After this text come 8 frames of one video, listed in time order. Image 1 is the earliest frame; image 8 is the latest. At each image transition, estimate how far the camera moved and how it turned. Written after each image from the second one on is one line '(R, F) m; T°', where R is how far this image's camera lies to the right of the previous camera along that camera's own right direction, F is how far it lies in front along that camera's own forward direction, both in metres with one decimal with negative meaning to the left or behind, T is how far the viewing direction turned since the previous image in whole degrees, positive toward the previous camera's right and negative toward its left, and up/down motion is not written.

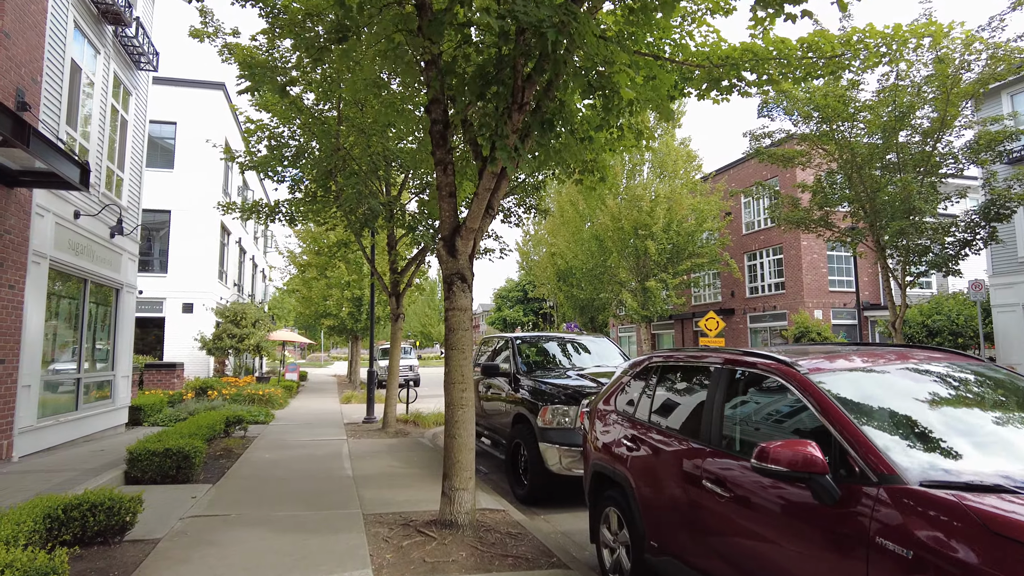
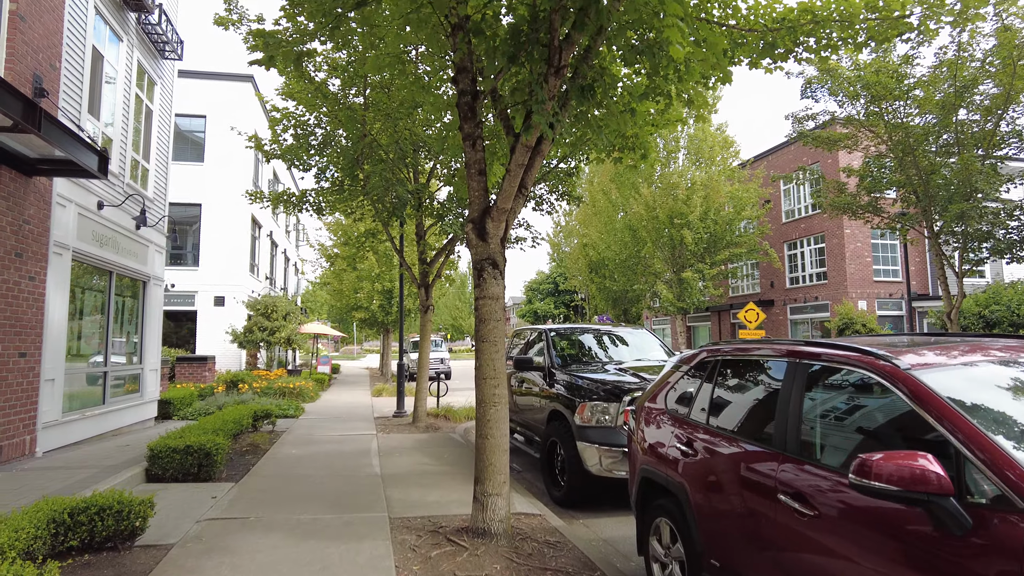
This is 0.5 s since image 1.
(0.0, +0.4) m; -3°
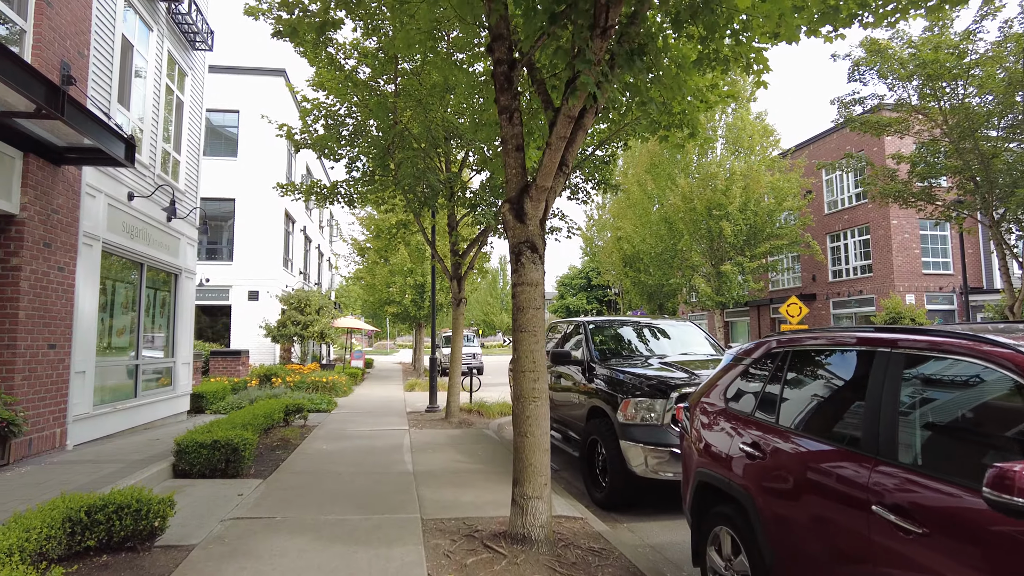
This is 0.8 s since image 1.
(-0.1, +0.3) m; -3°
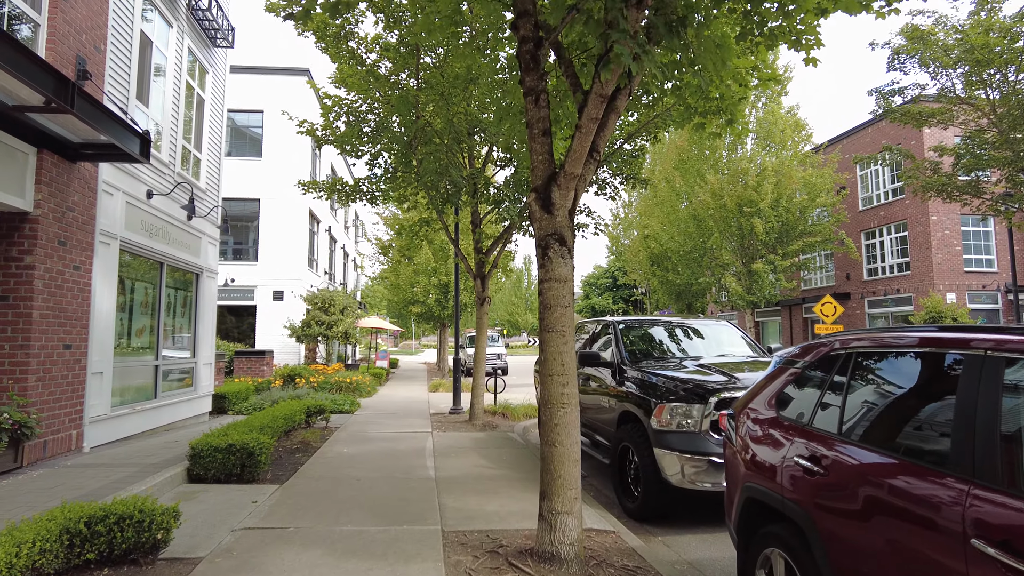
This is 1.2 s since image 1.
(0.0, +0.3) m; -2°
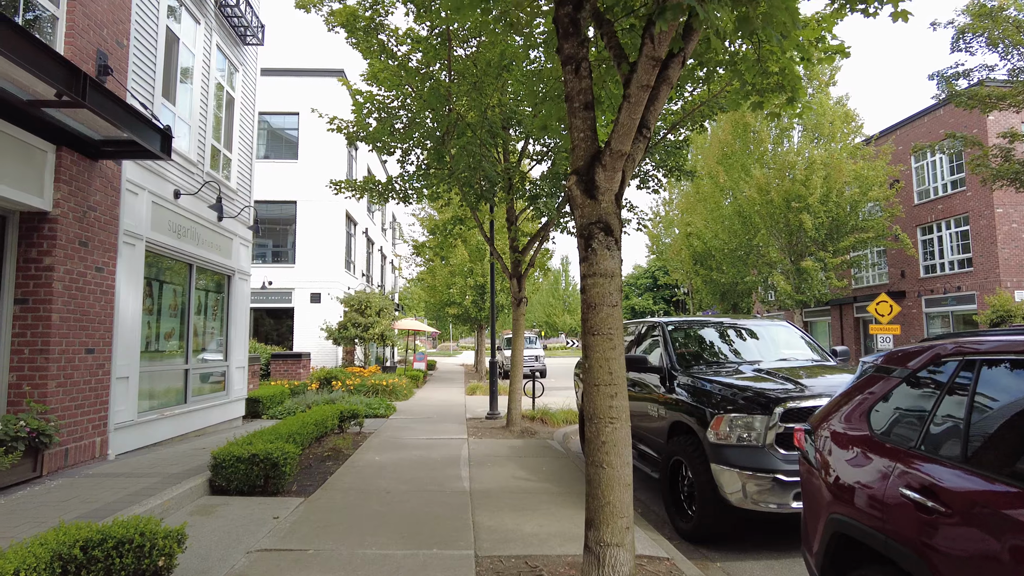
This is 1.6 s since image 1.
(0.0, +0.5) m; -3°
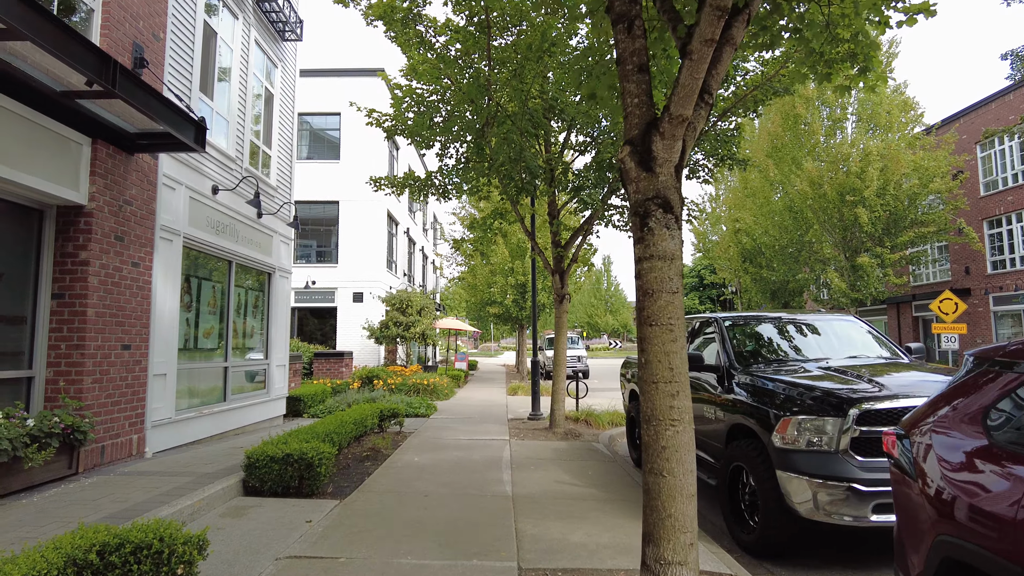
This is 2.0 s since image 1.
(0.0, +0.3) m; -4°
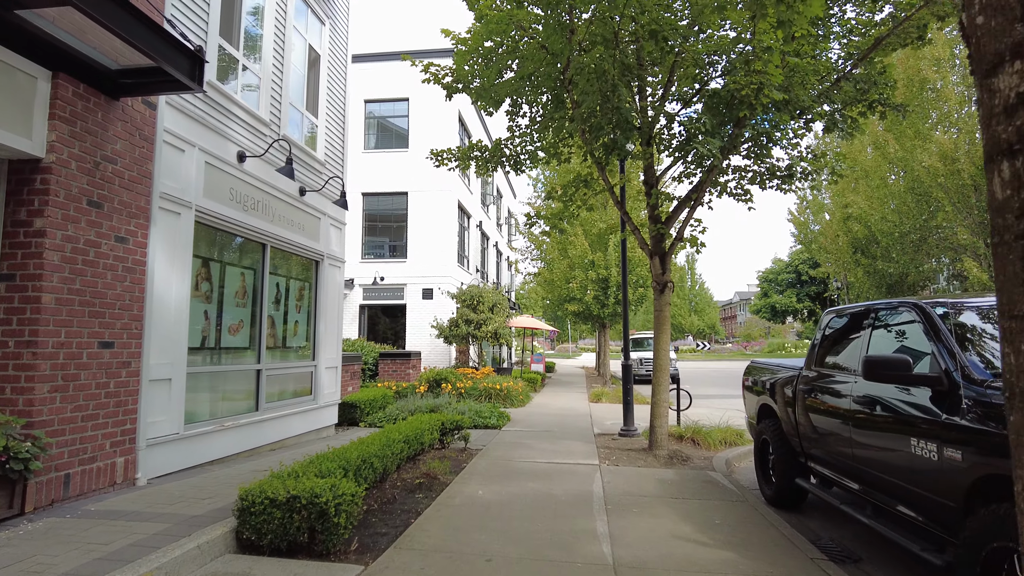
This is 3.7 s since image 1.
(-0.1, +1.8) m; -7°
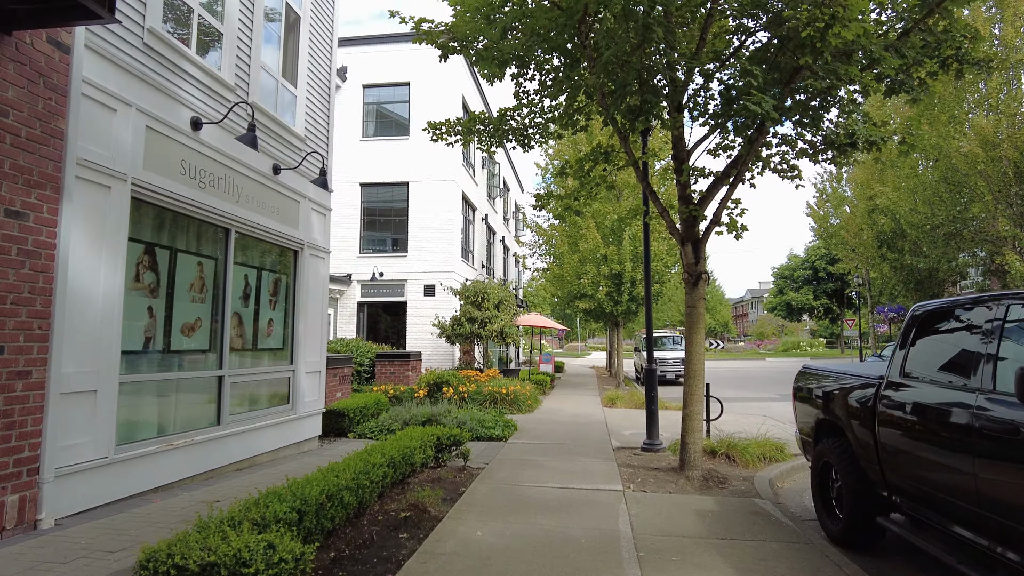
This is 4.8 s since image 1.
(0.0, +1.1) m; -1°
